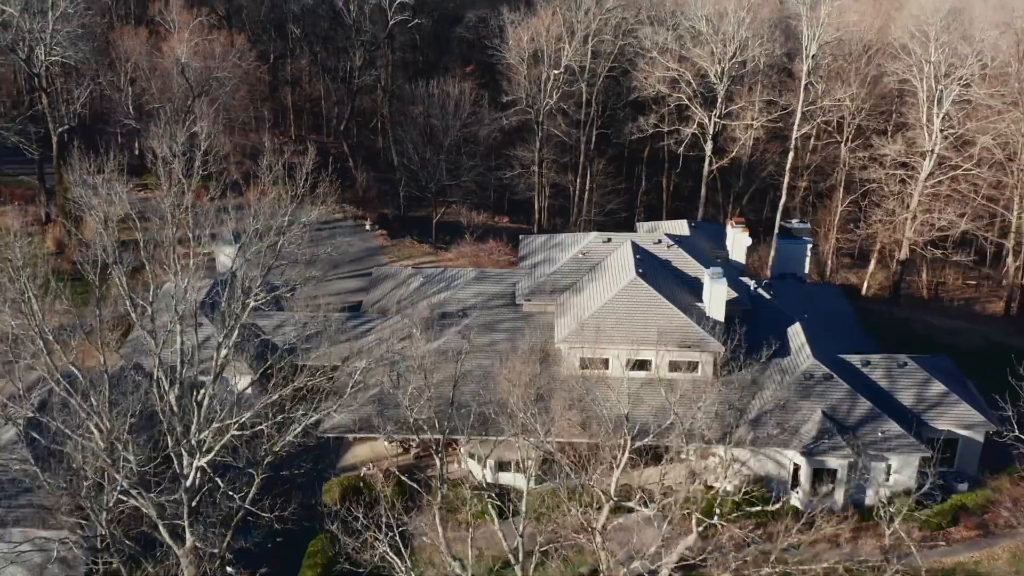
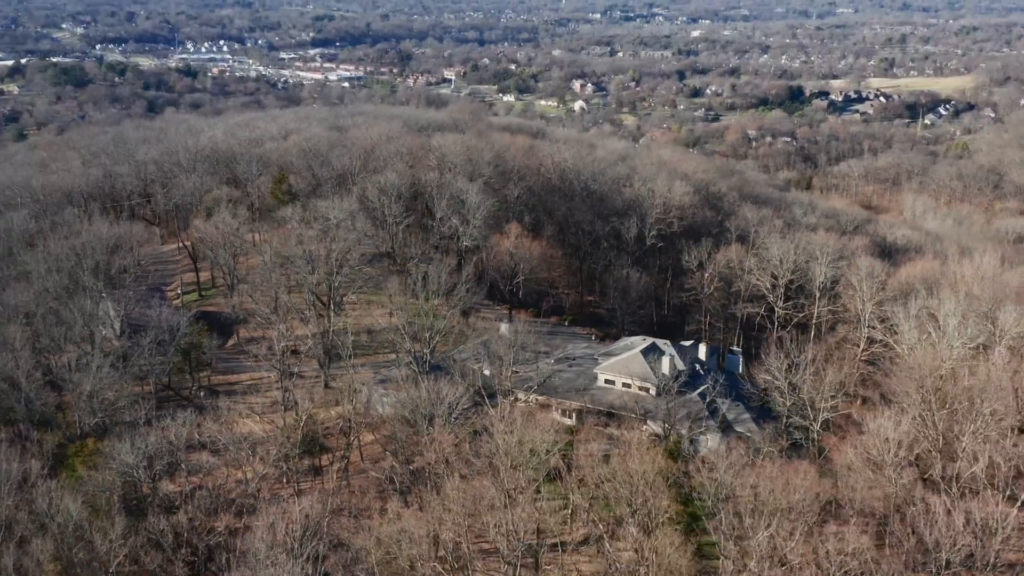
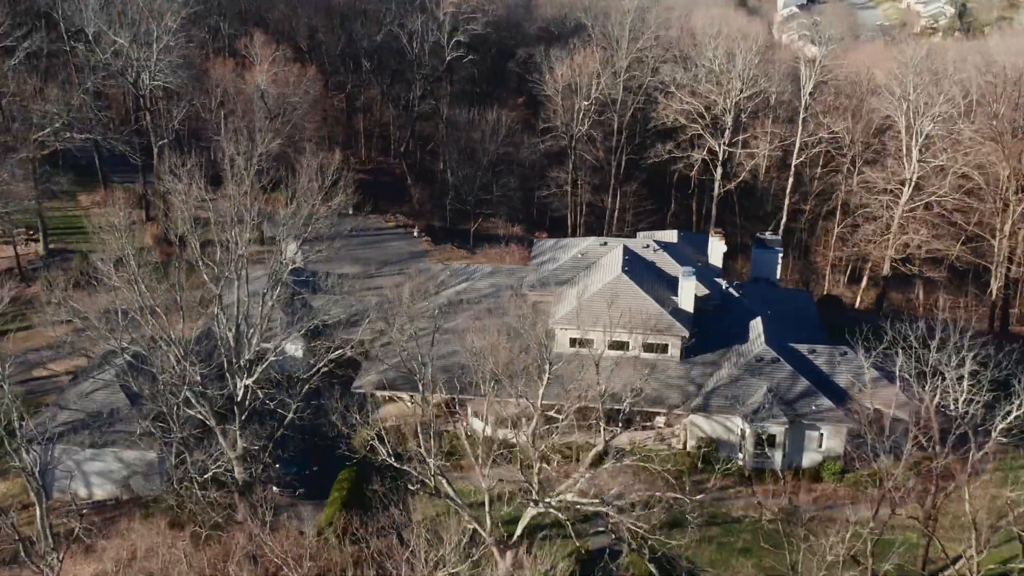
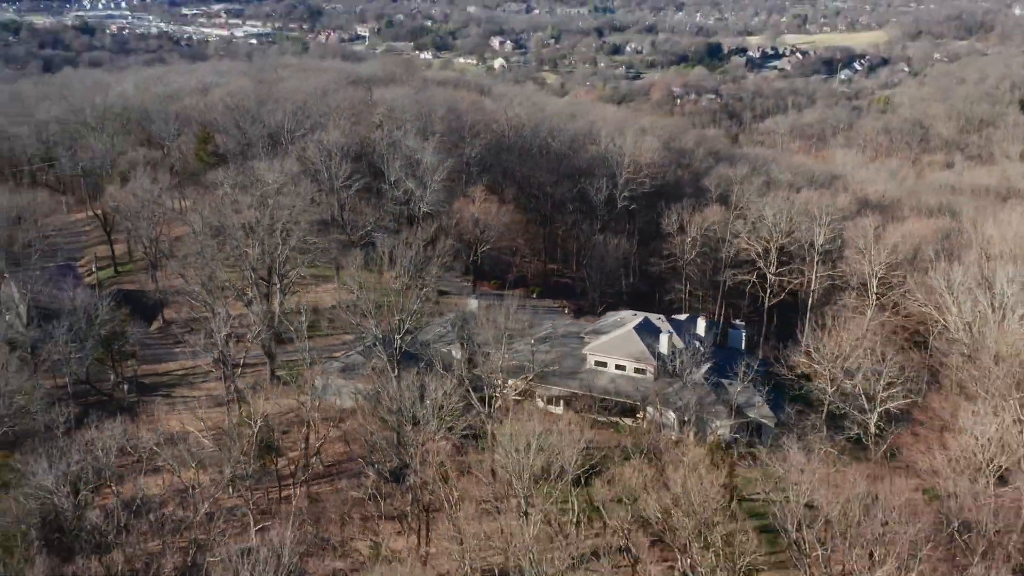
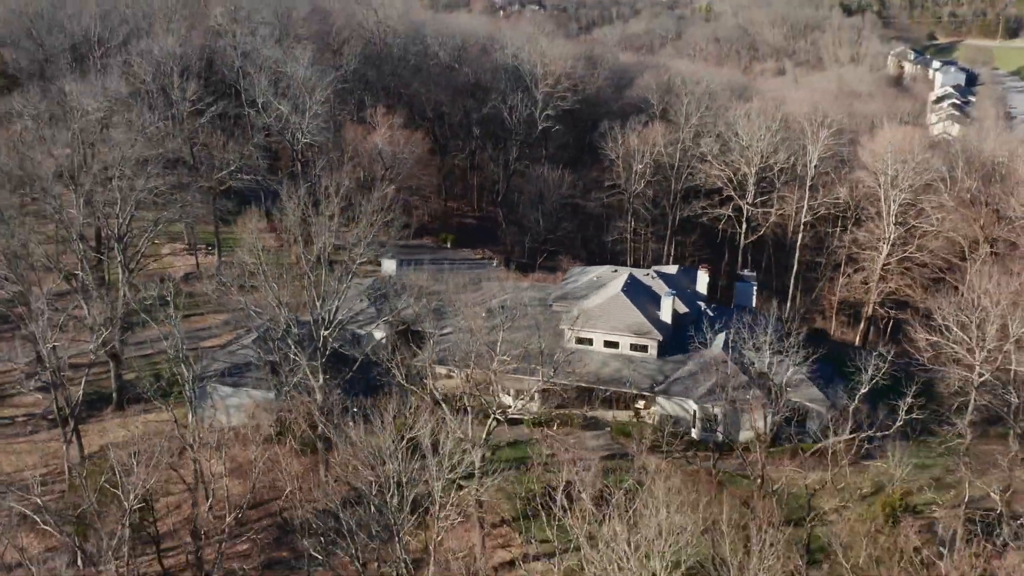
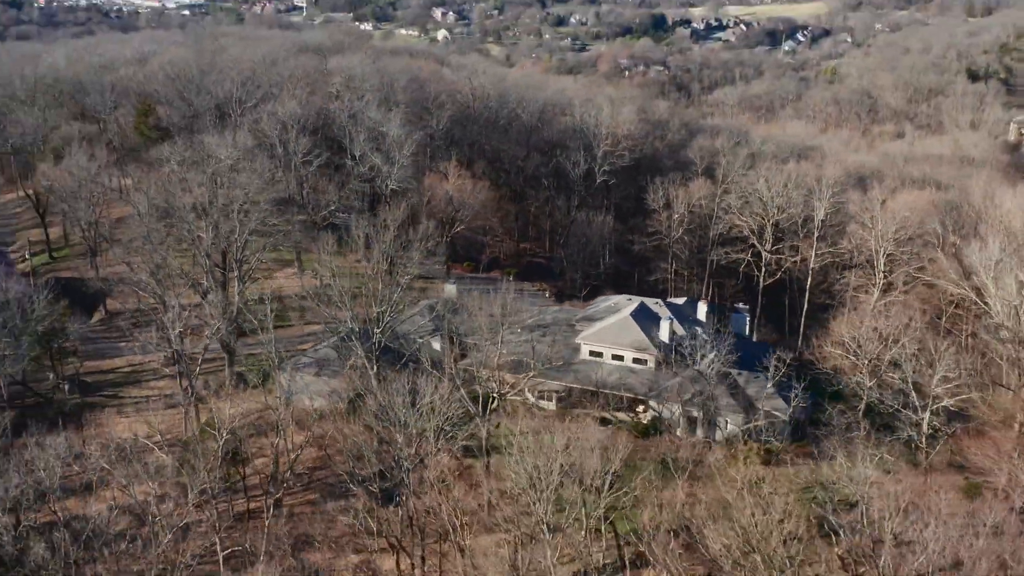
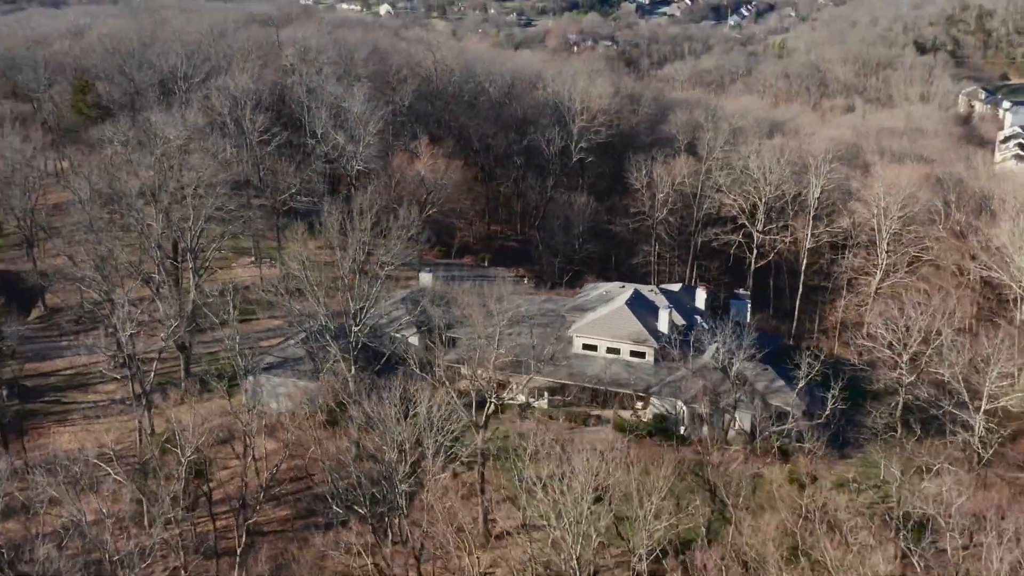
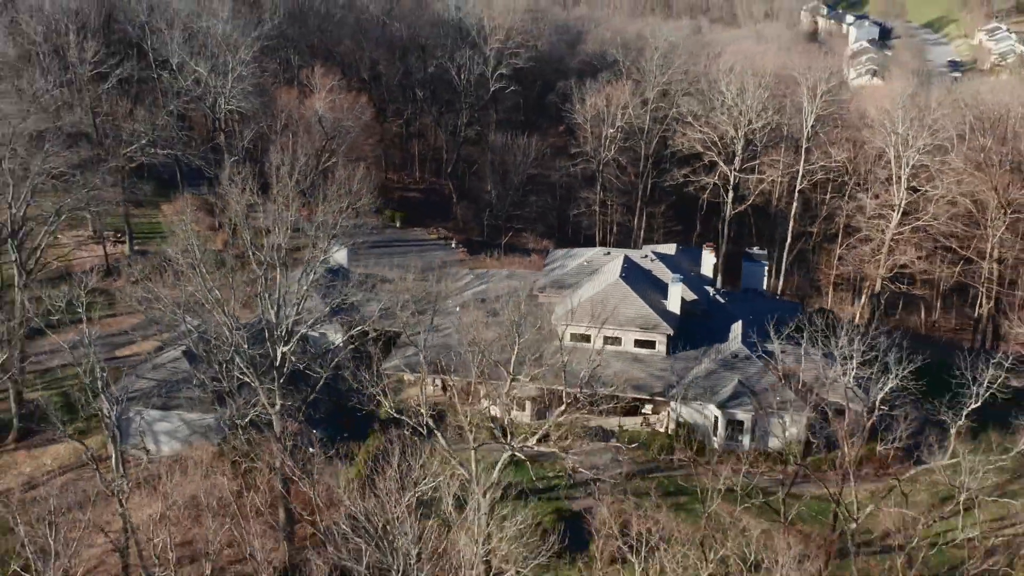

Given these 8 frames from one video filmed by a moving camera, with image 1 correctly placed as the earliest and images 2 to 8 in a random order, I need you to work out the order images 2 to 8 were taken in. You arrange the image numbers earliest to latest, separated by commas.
3, 8, 5, 7, 6, 4, 2
